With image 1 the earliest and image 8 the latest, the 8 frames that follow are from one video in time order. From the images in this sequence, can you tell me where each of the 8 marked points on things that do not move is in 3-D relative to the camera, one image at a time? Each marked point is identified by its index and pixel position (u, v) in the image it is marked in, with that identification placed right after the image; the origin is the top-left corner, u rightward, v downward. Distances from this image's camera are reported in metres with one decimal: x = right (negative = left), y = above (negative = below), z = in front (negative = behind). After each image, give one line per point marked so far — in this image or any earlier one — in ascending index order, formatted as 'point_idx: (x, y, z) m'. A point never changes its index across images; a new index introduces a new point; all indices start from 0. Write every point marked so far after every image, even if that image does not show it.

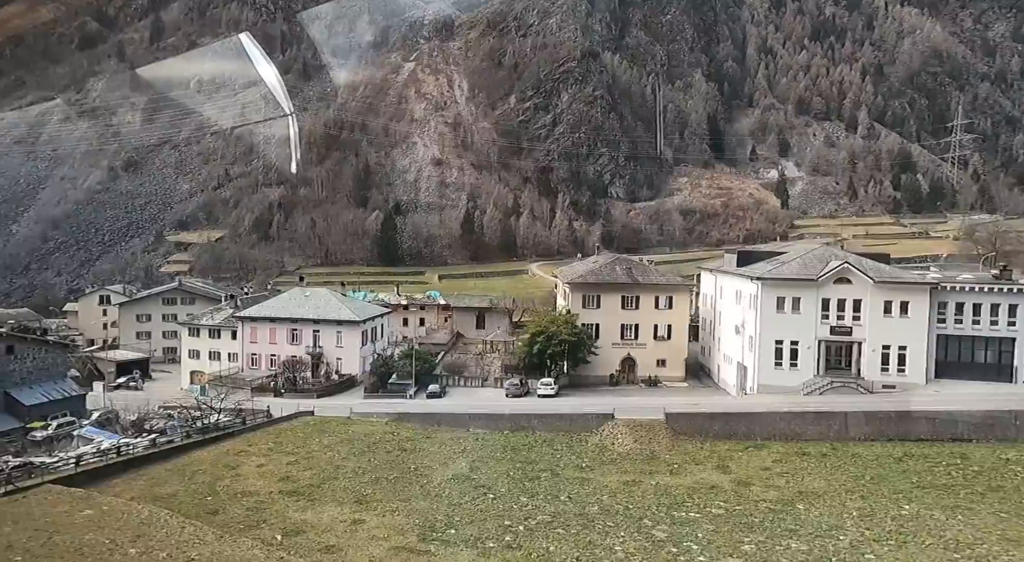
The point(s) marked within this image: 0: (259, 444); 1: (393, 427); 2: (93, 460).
0: (-5.1, -3.4, +19.6) m
1: (-2.5, -3.2, +20.5) m
2: (-7.9, -3.3, +17.6) m
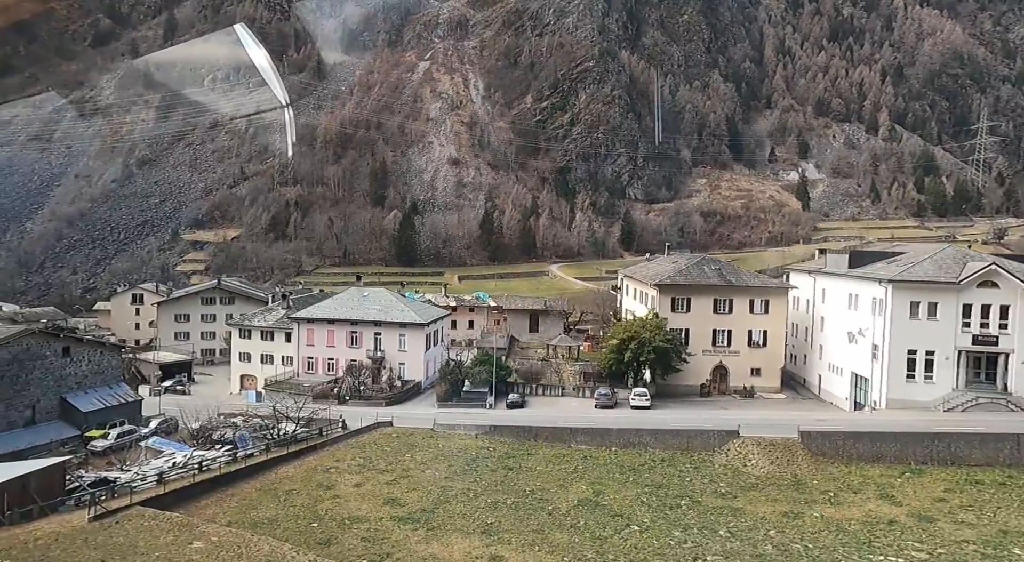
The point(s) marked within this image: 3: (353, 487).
0: (-3.1, -3.5, +18.6) m
1: (-0.5, -3.3, +19.5) m
2: (-6.0, -3.5, +16.7) m
3: (-2.6, -3.5, +15.9) m
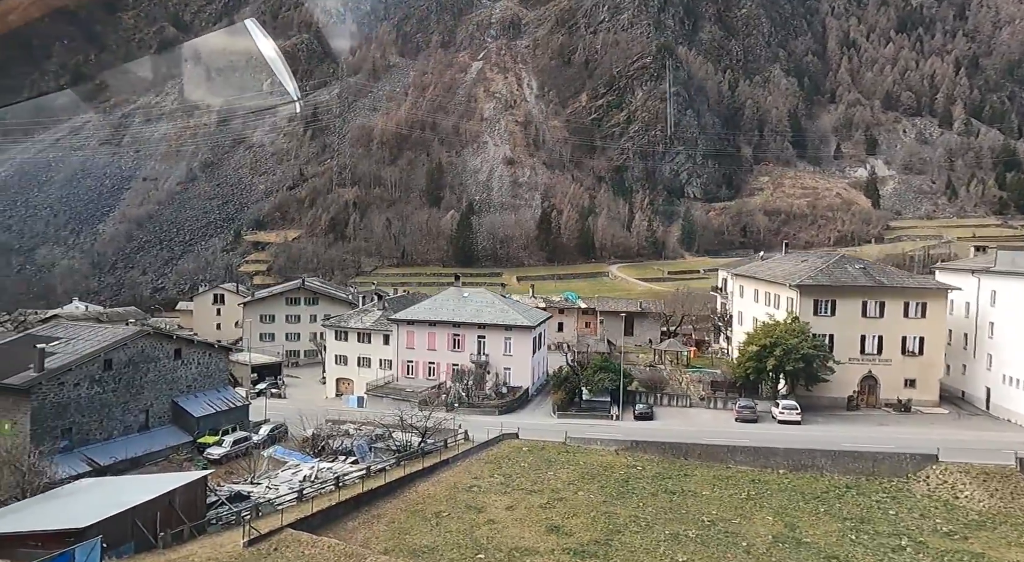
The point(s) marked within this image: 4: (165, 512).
0: (-0.4, -3.7, +17.6) m
1: (+2.3, -3.4, +18.2) m
2: (-3.4, -3.6, +15.9) m
3: (-0.1, -3.6, +14.9) m
4: (-5.1, -3.4, +13.7) m
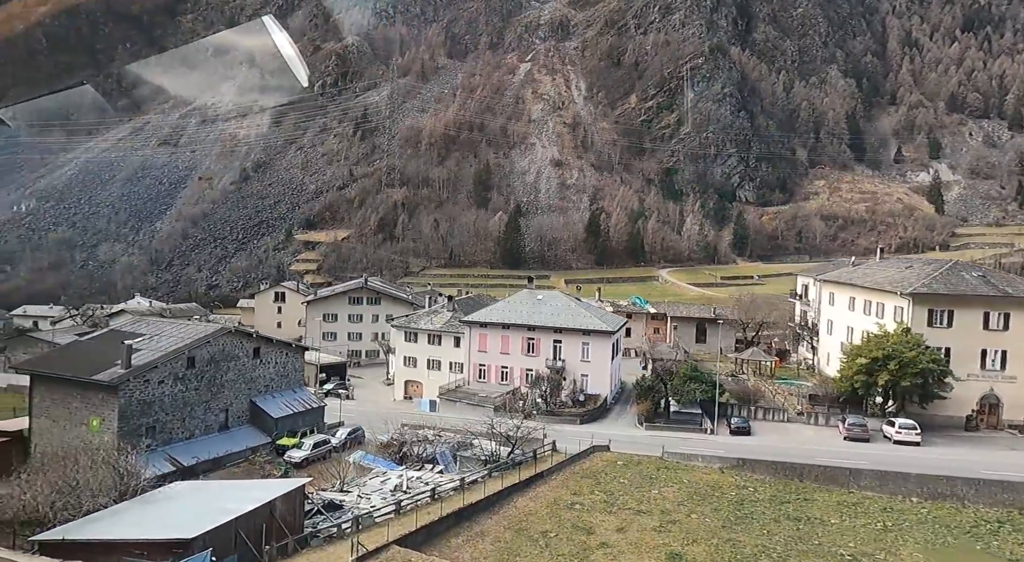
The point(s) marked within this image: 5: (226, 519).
0: (+1.4, -3.8, +16.7) m
1: (+4.2, -3.6, +17.2) m
2: (-1.7, -3.6, +15.2) m
3: (+1.6, -3.7, +14.0) m
4: (-3.5, -3.4, +13.0) m
5: (-3.9, -3.2, +12.6) m
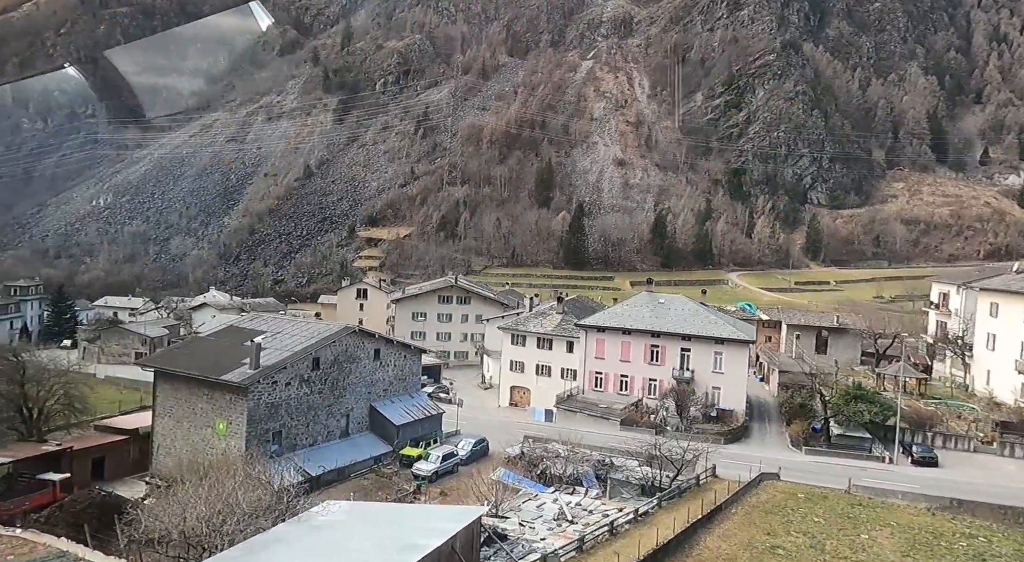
0: (+4.3, -4.0, +14.8) m
1: (+7.1, -3.9, +15.1) m
2: (+1.1, -3.8, +13.6) m
3: (+4.3, -4.0, +12.1) m
4: (-0.8, -3.5, +11.5) m
5: (-1.3, -3.3, +11.2) m
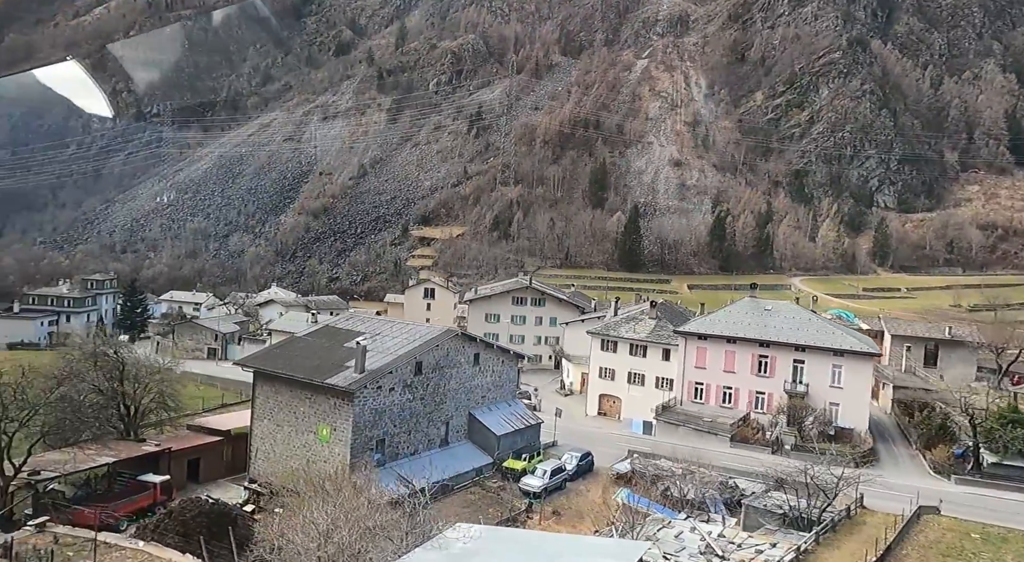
0: (+6.5, -4.2, +13.1) m
1: (+9.3, -4.1, +13.1) m
2: (+3.2, -4.0, +12.0) m
3: (+6.3, -4.2, +10.3) m
4: (+1.2, -3.6, +10.1) m
5: (+0.7, -3.5, +9.8) m
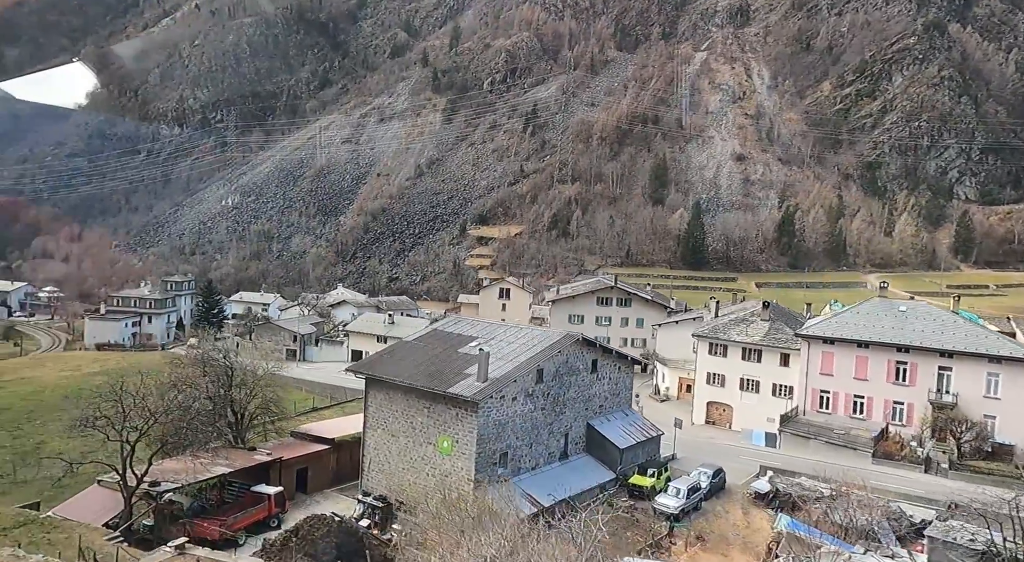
0: (+8.8, -4.3, +10.7) m
1: (+11.6, -4.2, +10.5) m
2: (+5.5, -4.0, +9.9) m
3: (+8.4, -4.2, +8.0) m
4: (+3.2, -3.7, +8.2) m
5: (+2.8, -3.5, +7.9) m
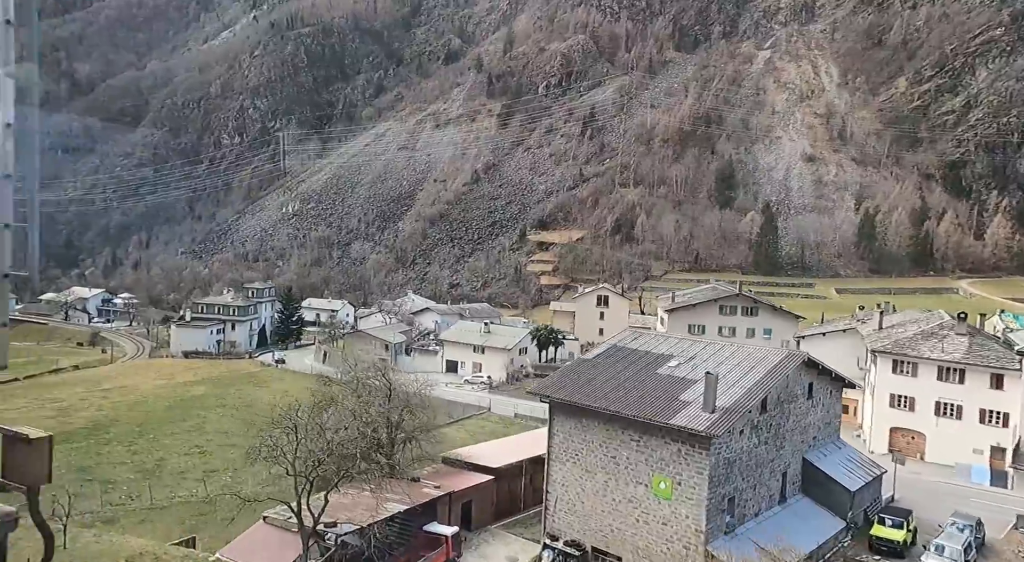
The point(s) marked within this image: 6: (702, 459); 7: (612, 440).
0: (+12.2, -4.4, +6.1) m
1: (+15.0, -4.3, +5.7) m
2: (+8.9, -4.2, +5.7) m
3: (+11.5, -4.4, +3.5) m
4: (+6.5, -3.8, +4.2) m
5: (+6.0, -3.6, +3.9) m
6: (+3.6, -3.5, +18.2) m
7: (+2.1, -3.4, +19.7) m
